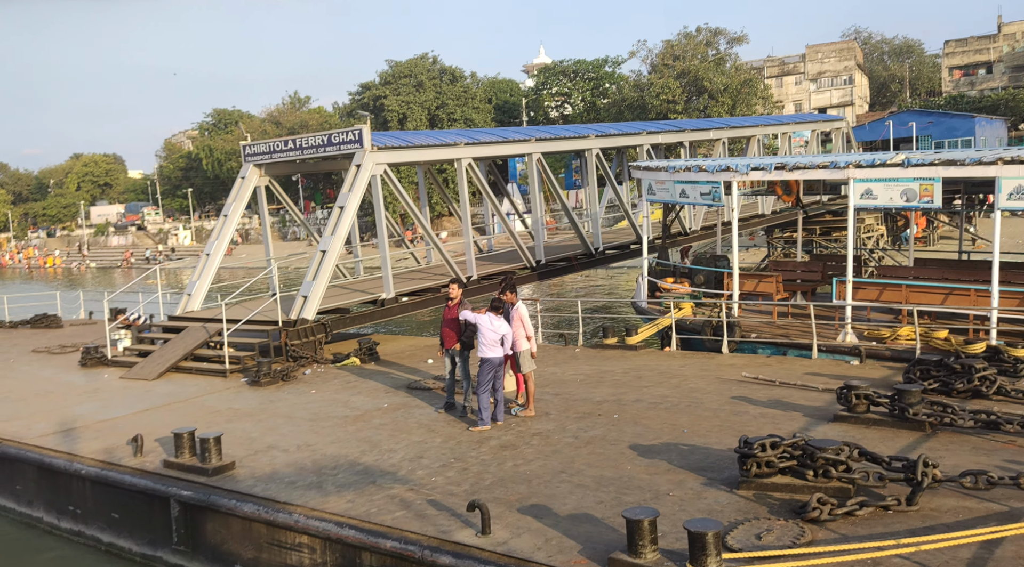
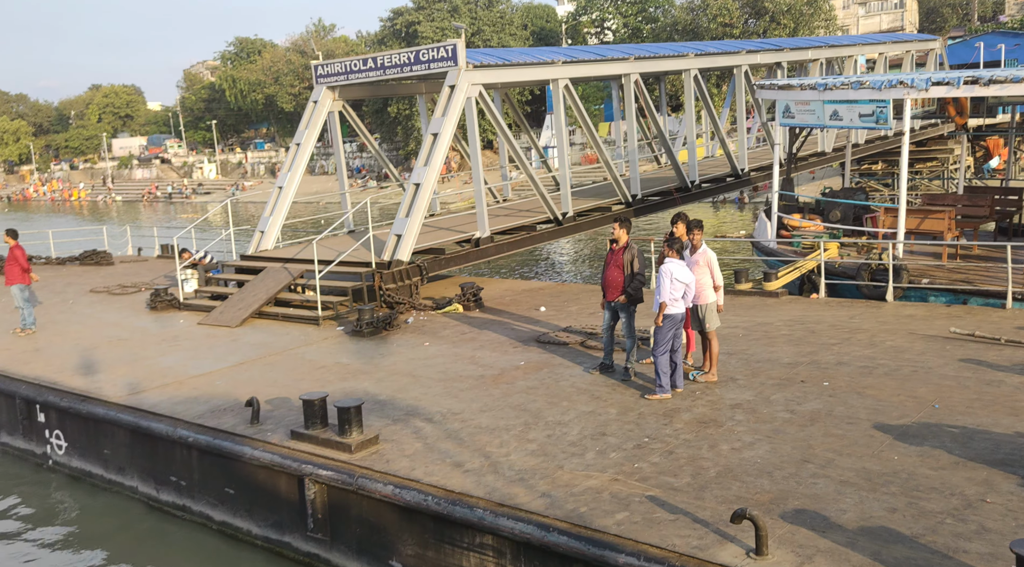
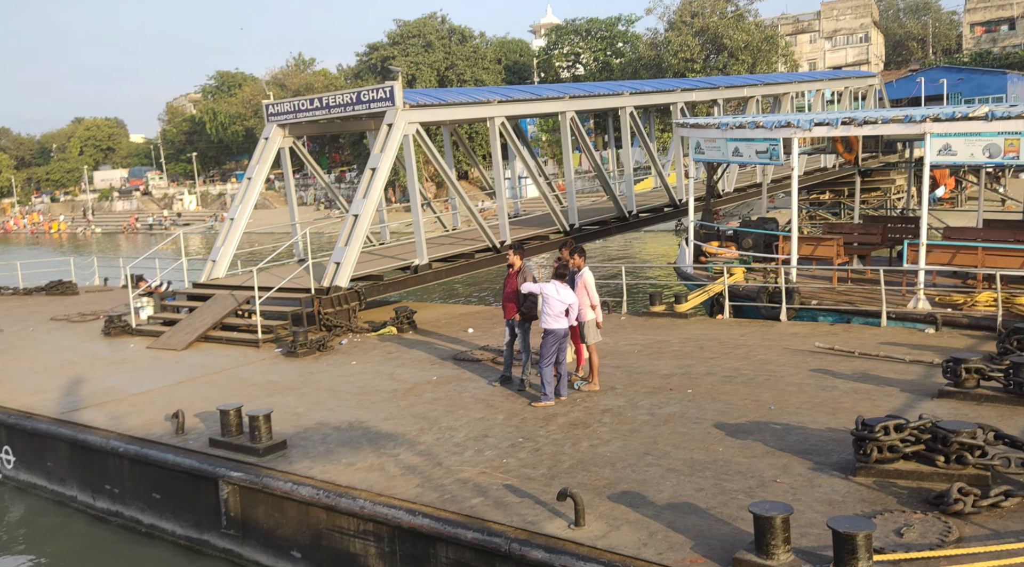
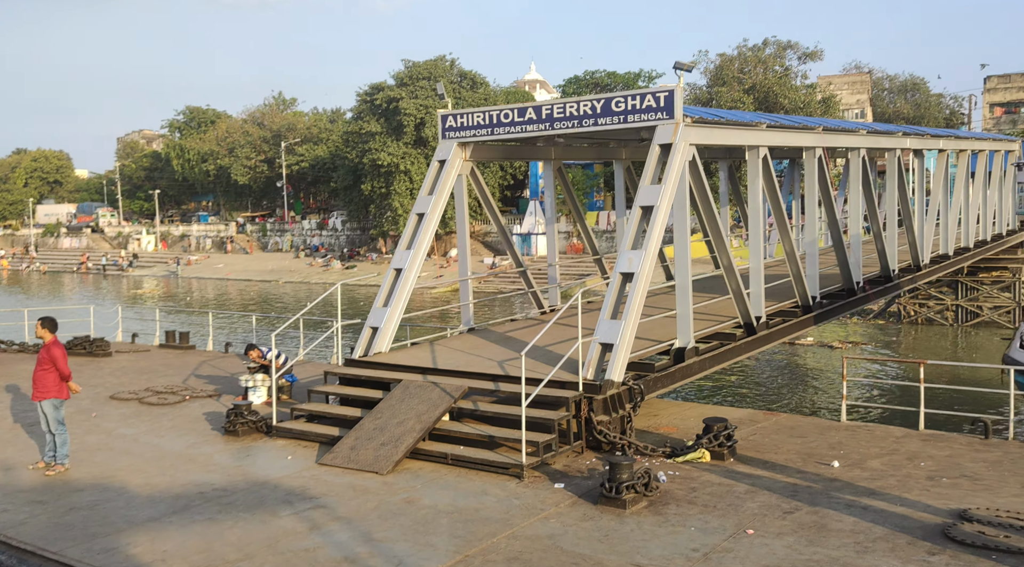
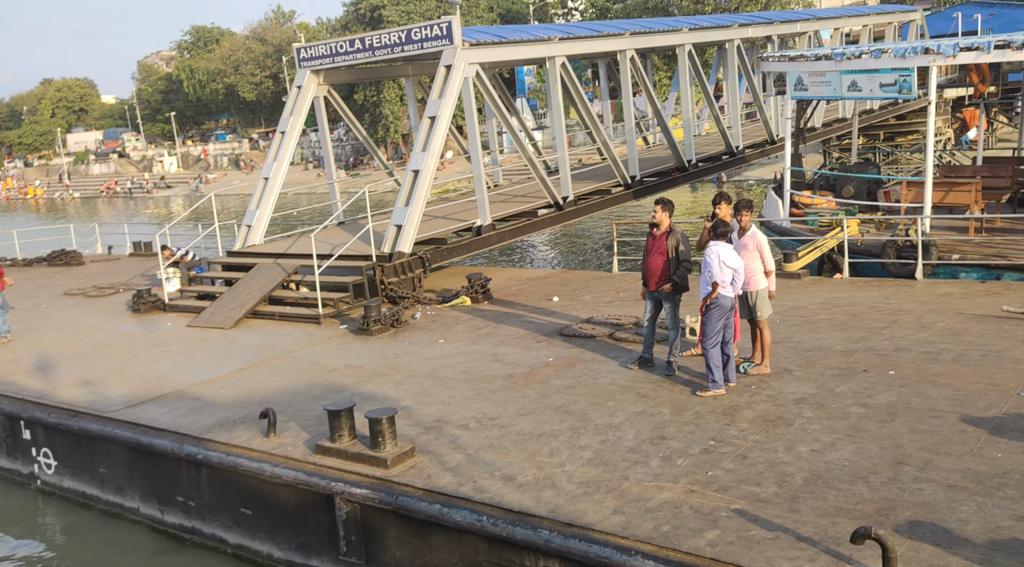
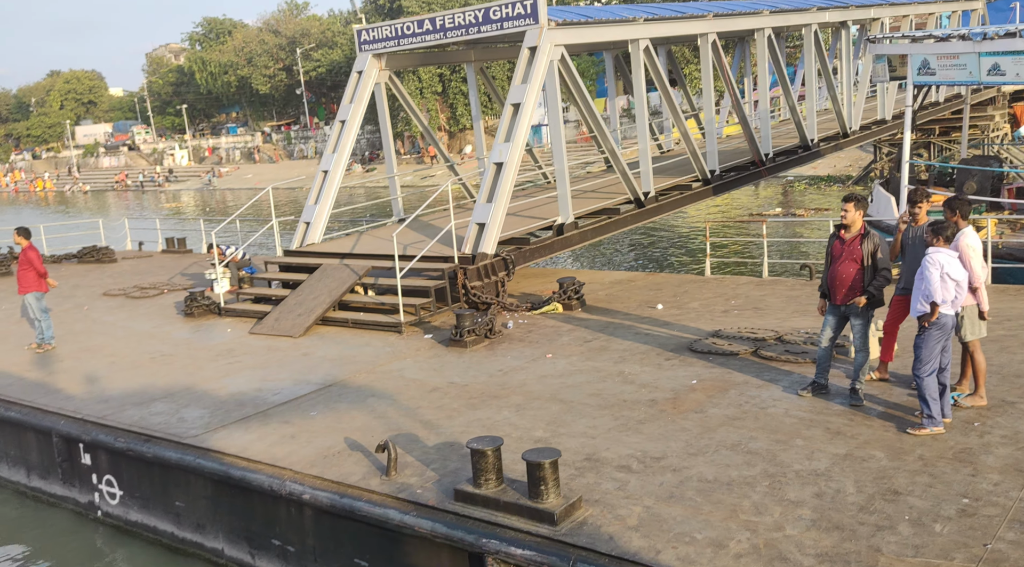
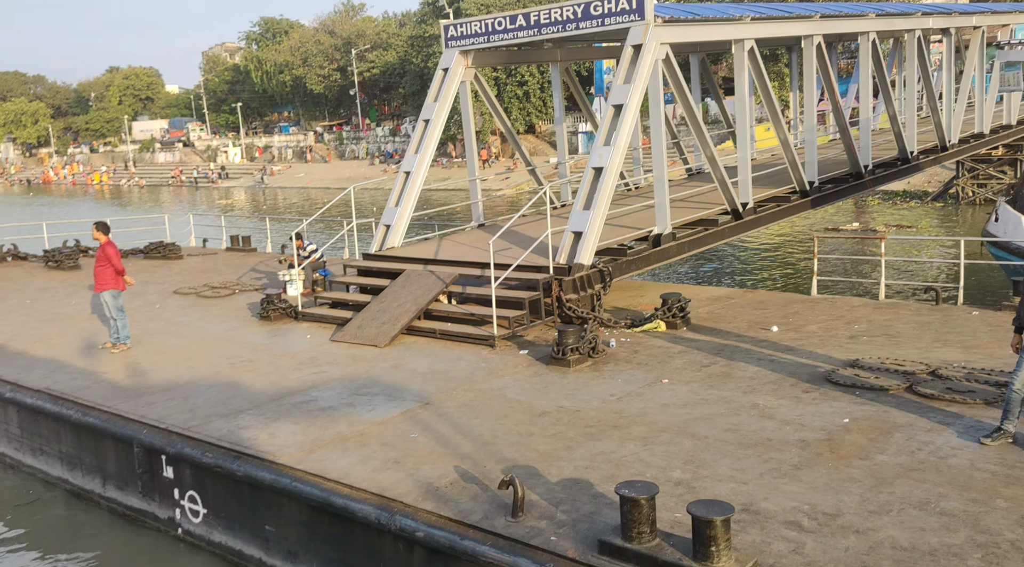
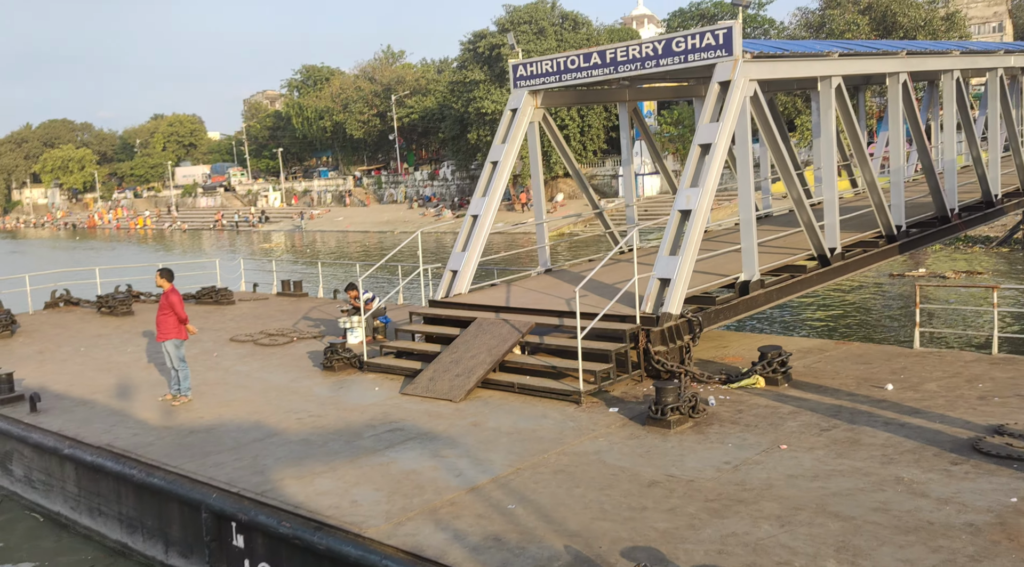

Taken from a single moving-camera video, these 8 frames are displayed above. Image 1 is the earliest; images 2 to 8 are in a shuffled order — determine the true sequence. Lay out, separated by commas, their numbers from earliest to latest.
3, 2, 5, 6, 7, 8, 4
